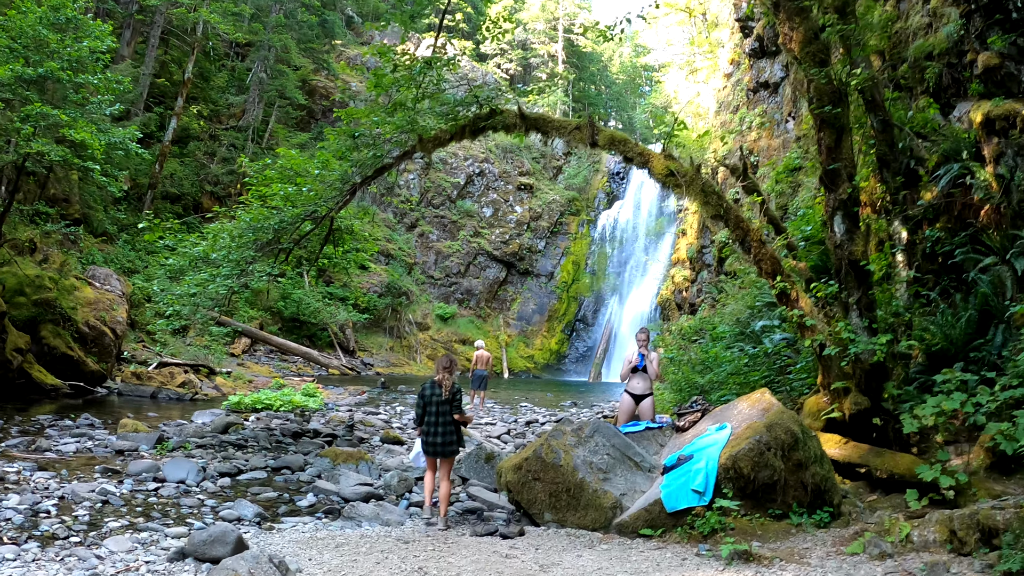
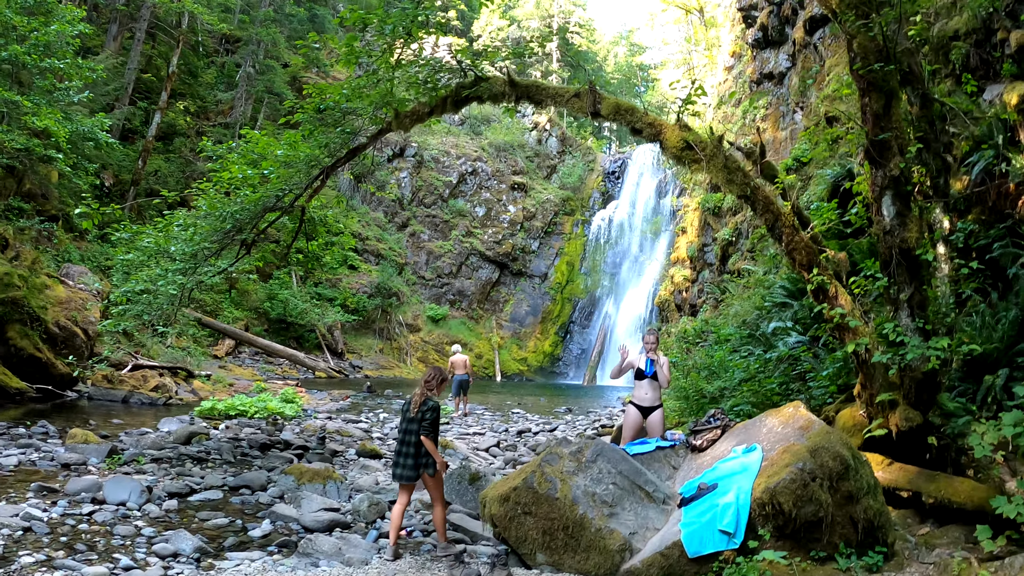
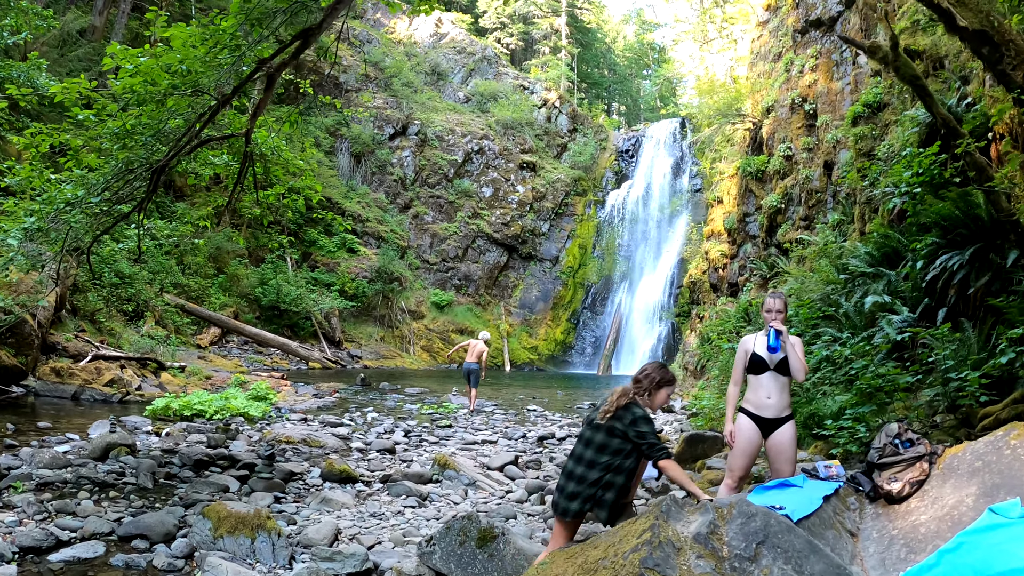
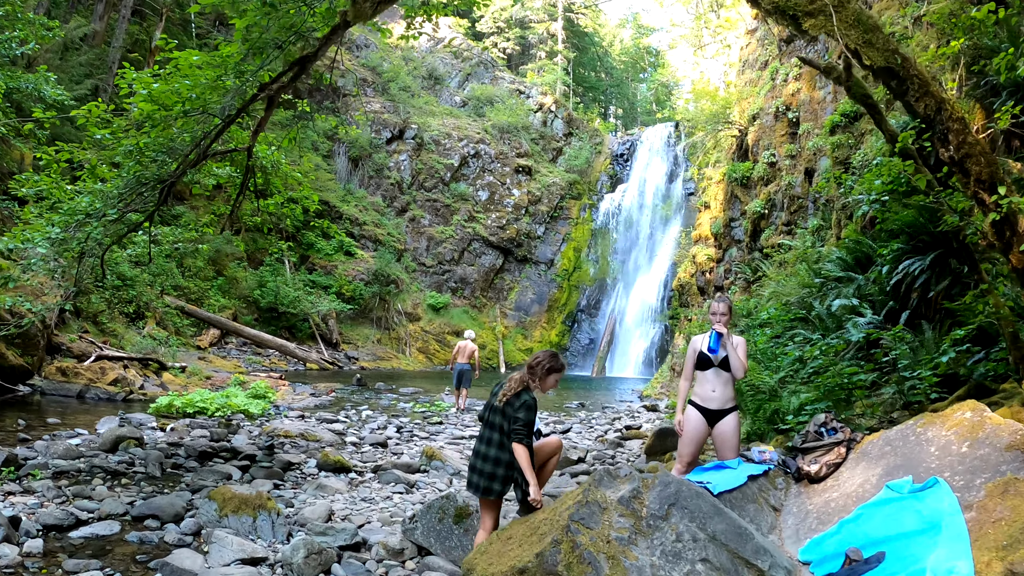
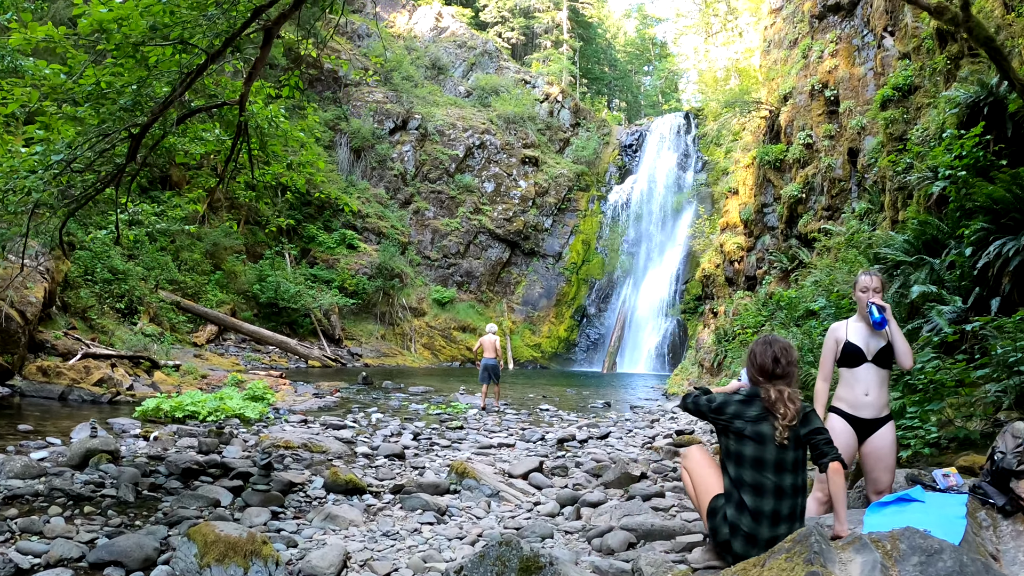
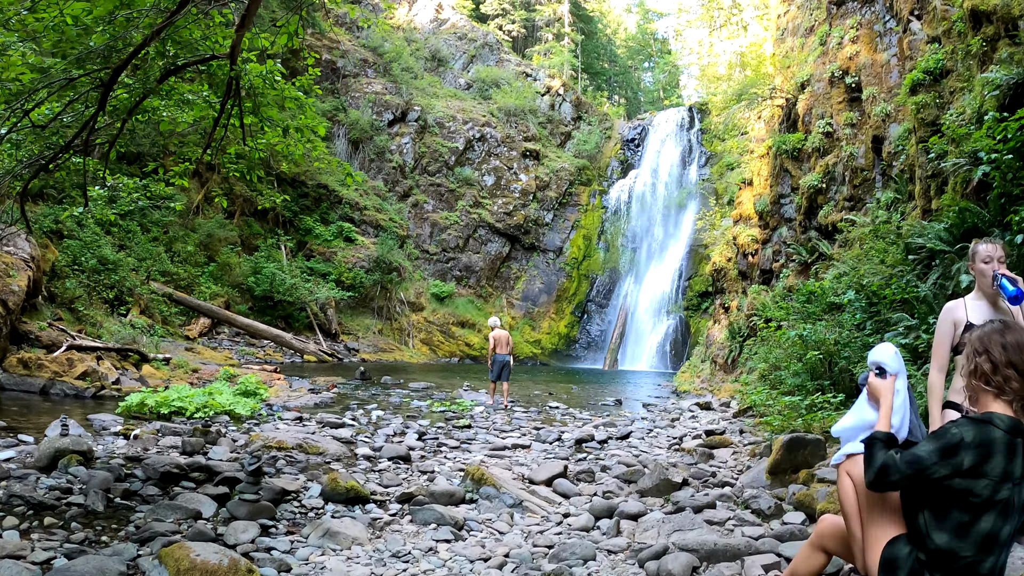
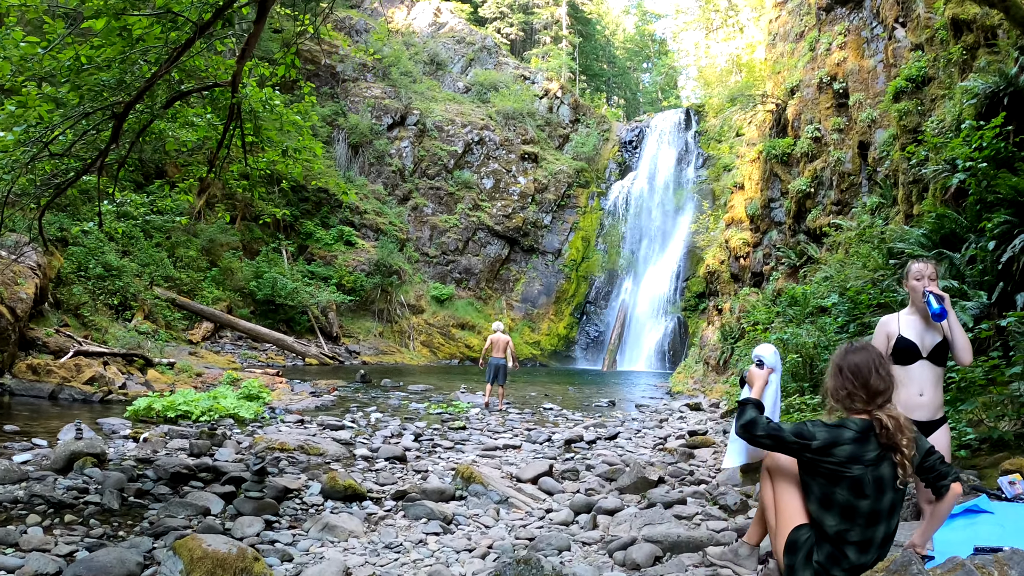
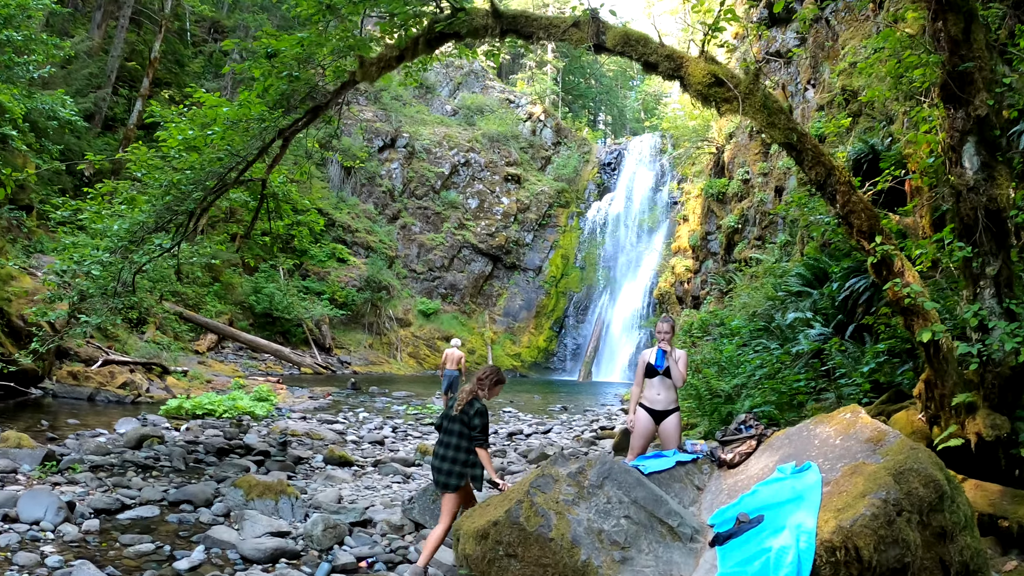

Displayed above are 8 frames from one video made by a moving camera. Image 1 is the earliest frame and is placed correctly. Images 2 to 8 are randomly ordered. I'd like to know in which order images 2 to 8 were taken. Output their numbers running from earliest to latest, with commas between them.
2, 8, 4, 3, 5, 7, 6
